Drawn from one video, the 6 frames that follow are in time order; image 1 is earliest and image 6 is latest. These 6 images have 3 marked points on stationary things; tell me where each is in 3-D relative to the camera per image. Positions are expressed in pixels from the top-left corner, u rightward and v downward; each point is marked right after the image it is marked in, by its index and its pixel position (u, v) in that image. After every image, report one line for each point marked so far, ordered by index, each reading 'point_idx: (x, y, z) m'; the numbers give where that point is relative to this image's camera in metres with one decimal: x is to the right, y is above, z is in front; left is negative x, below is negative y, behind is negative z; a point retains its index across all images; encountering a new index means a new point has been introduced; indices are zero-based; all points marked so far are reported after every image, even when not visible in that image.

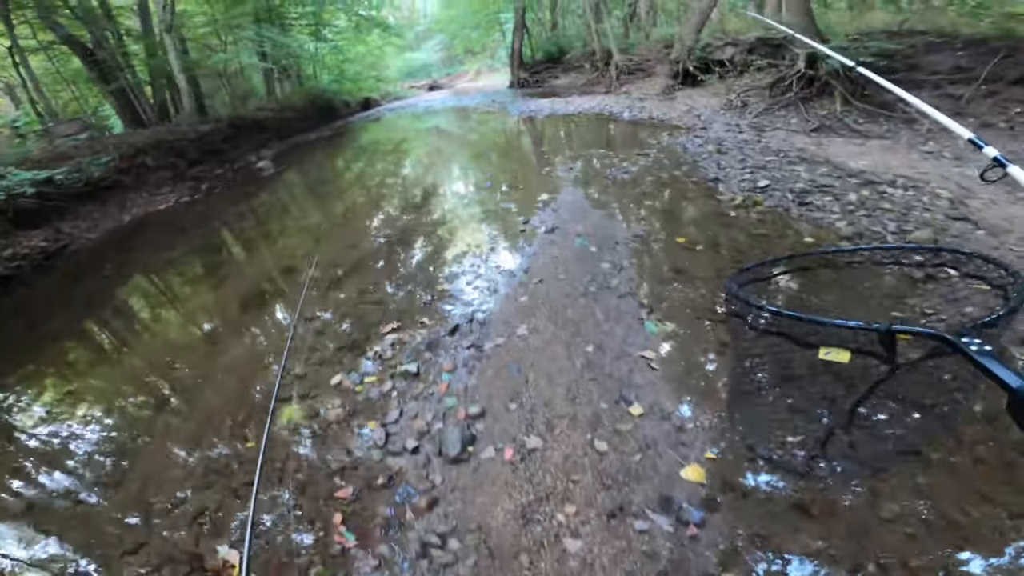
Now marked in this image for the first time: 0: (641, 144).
0: (+1.6, +1.7, +7.6) m
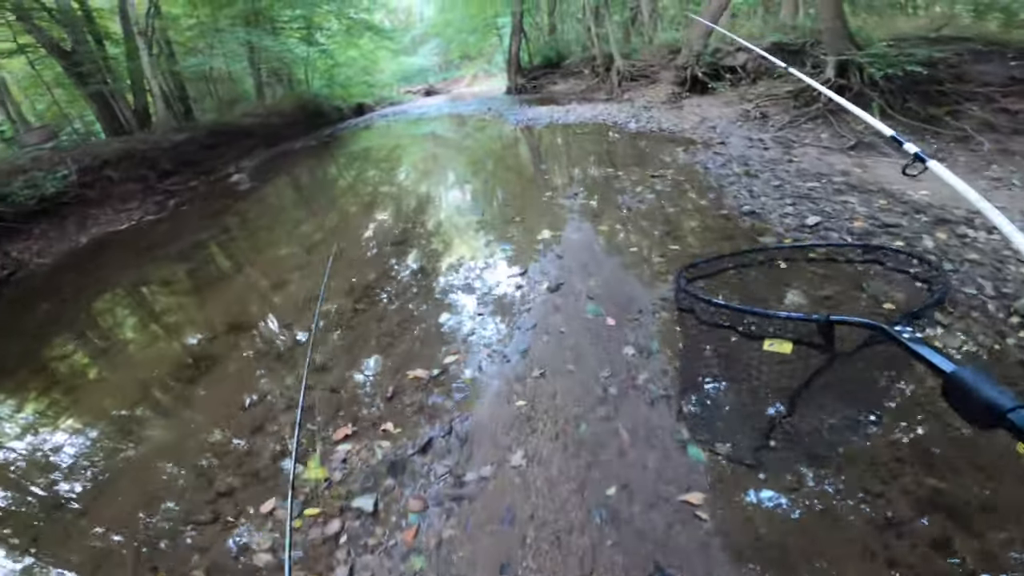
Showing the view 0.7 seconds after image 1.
0: (+1.6, +1.6, +7.3) m
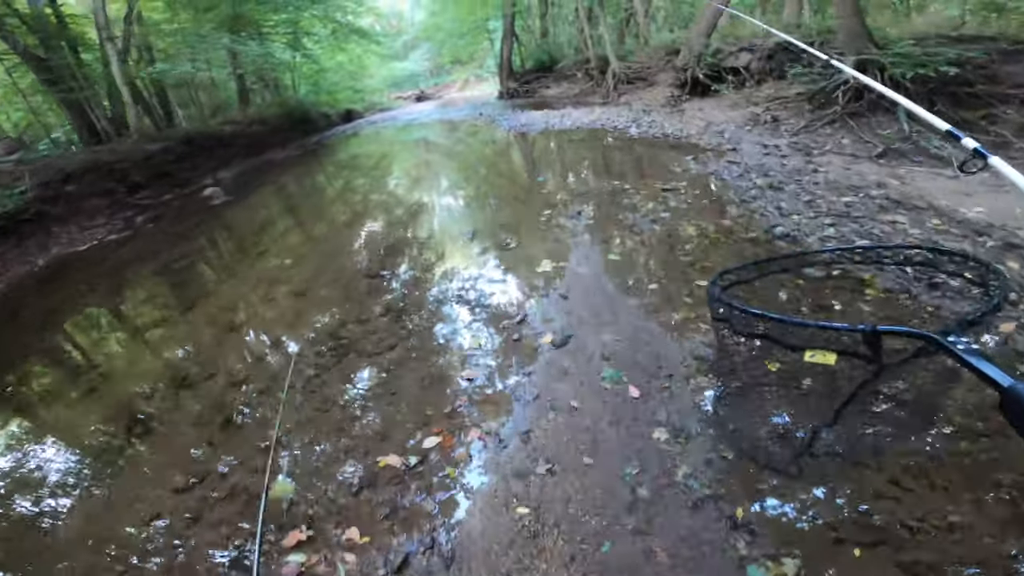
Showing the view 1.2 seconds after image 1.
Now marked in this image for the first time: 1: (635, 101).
0: (+1.5, +1.5, +7.1) m
1: (+2.1, +3.1, +9.8) m
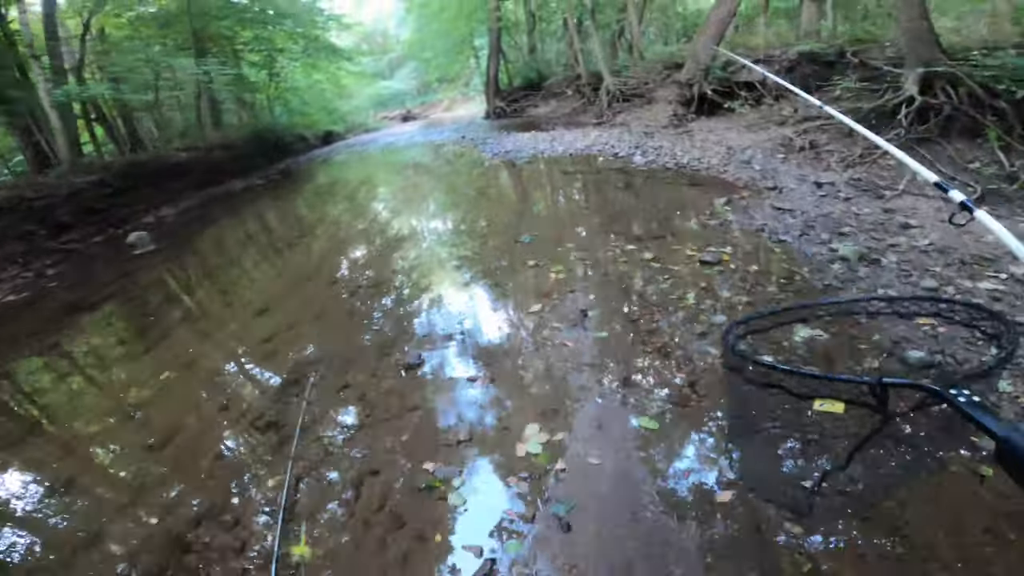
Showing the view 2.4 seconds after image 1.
0: (+1.4, +1.1, +6.7) m
1: (+1.9, +2.7, +9.4) m
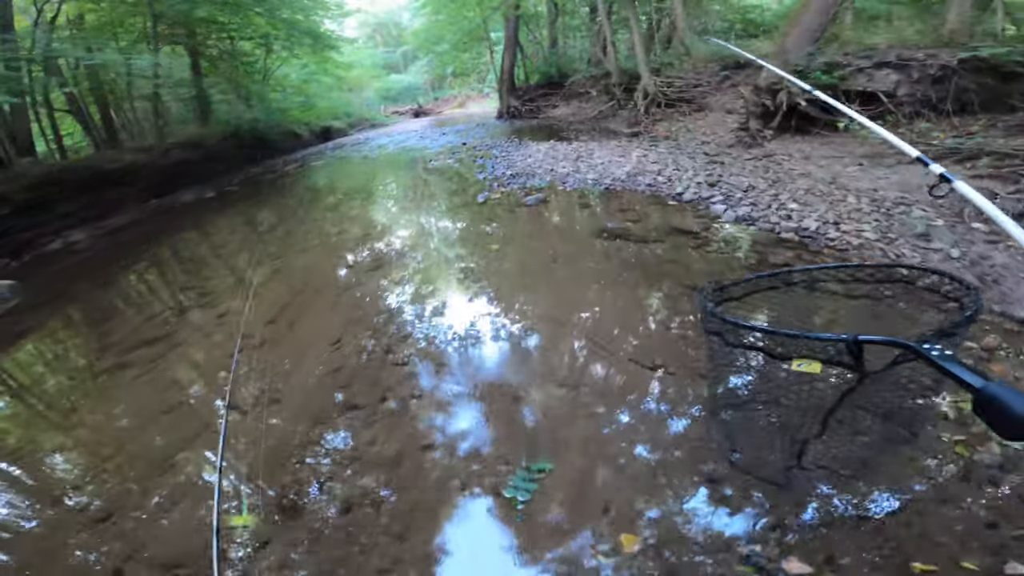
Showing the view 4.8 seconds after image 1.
0: (+1.5, +0.8, +5.8) m
1: (+2.1, +2.4, +8.4) m
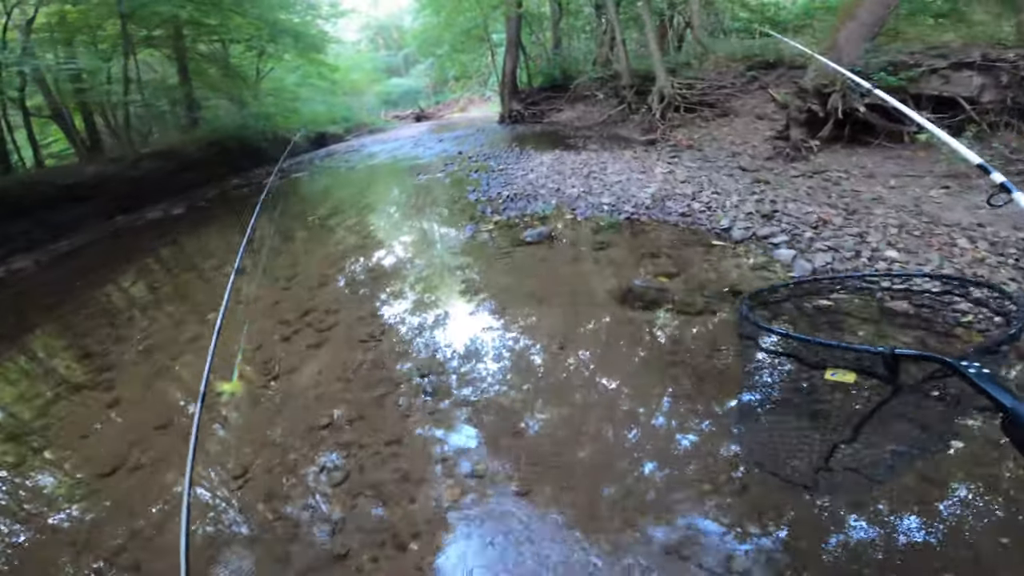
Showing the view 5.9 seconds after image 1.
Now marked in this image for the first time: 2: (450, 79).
0: (+1.5, +0.7, +5.4) m
1: (+2.1, +2.2, +8.0) m
2: (-1.9, +6.7, +19.1) m
